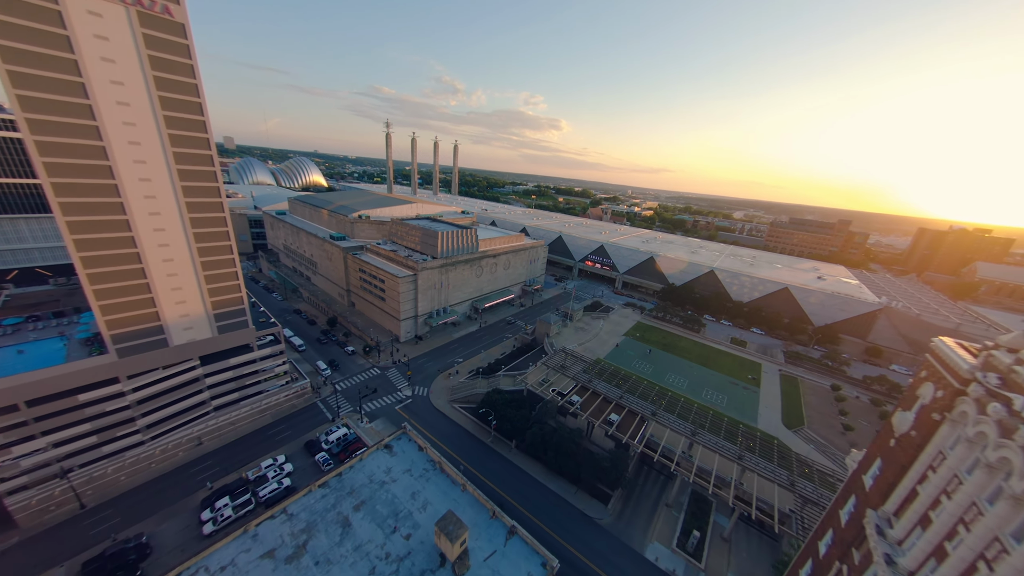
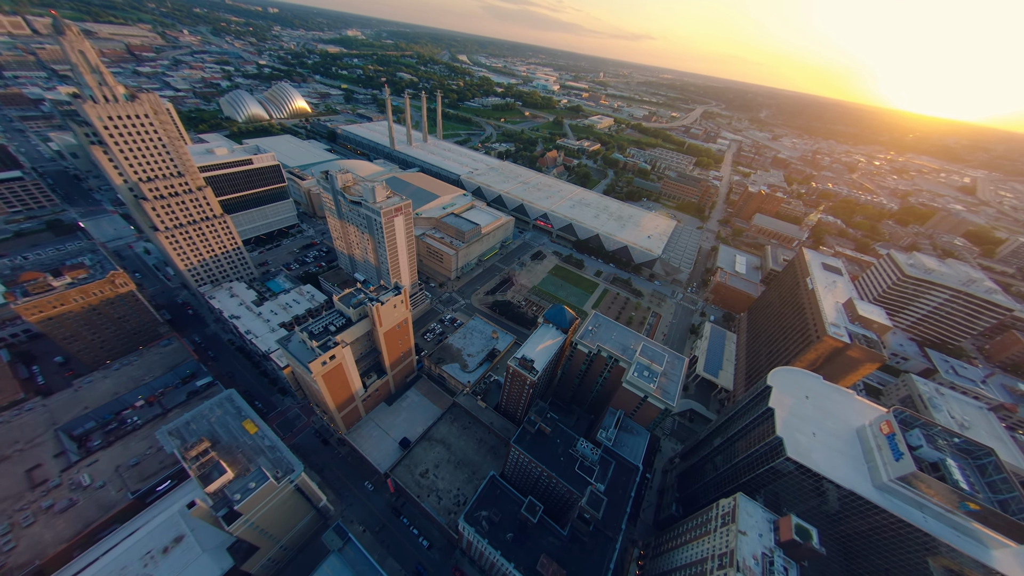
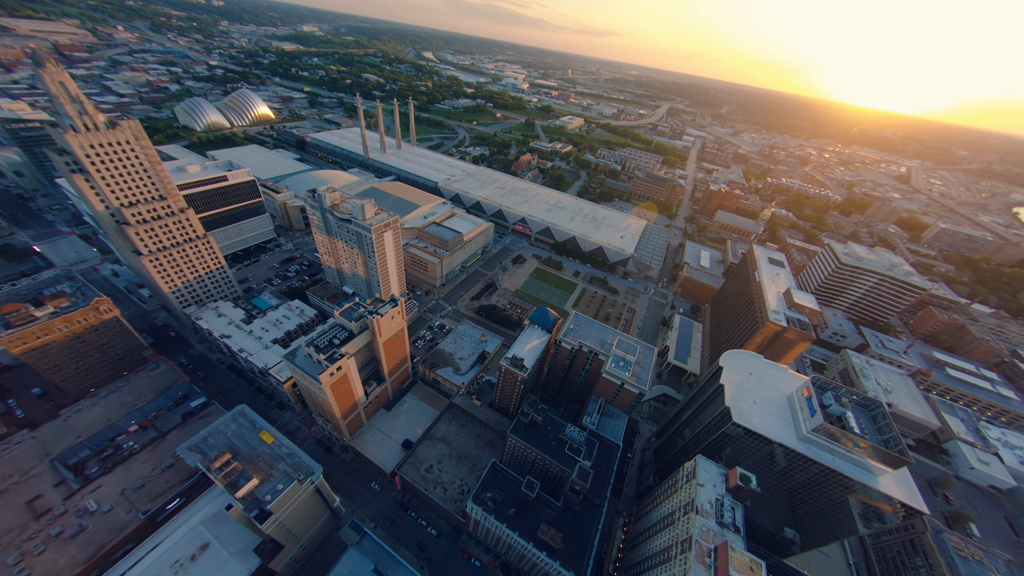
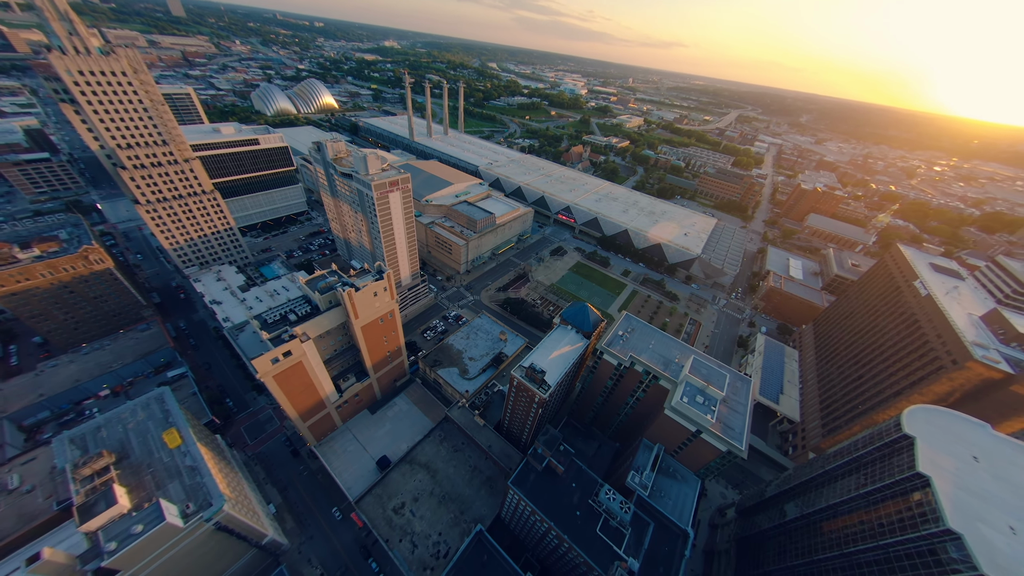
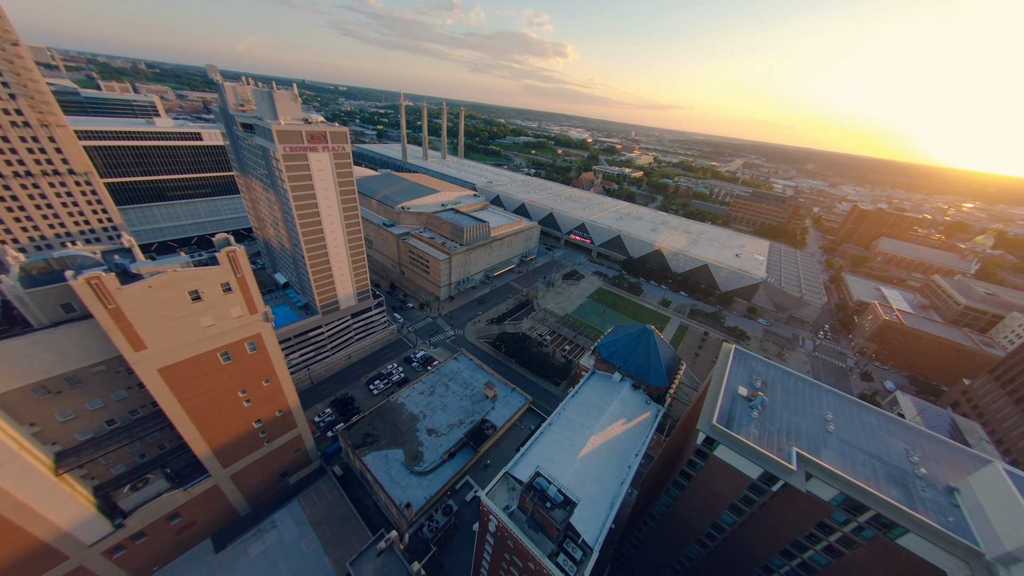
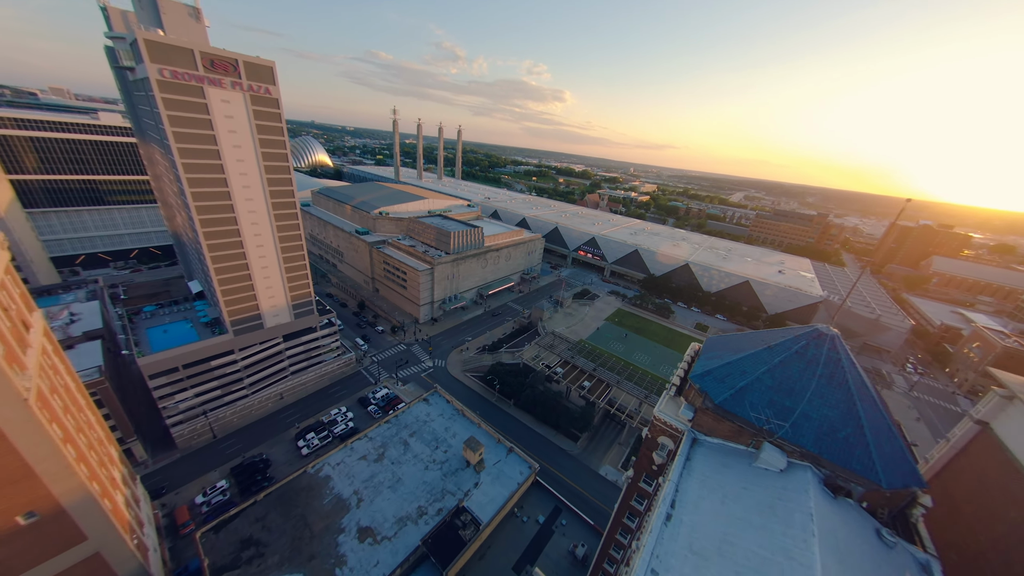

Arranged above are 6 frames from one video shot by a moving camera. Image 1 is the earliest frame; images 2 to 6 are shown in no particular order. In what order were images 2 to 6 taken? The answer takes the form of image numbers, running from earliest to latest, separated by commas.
6, 5, 4, 2, 3
